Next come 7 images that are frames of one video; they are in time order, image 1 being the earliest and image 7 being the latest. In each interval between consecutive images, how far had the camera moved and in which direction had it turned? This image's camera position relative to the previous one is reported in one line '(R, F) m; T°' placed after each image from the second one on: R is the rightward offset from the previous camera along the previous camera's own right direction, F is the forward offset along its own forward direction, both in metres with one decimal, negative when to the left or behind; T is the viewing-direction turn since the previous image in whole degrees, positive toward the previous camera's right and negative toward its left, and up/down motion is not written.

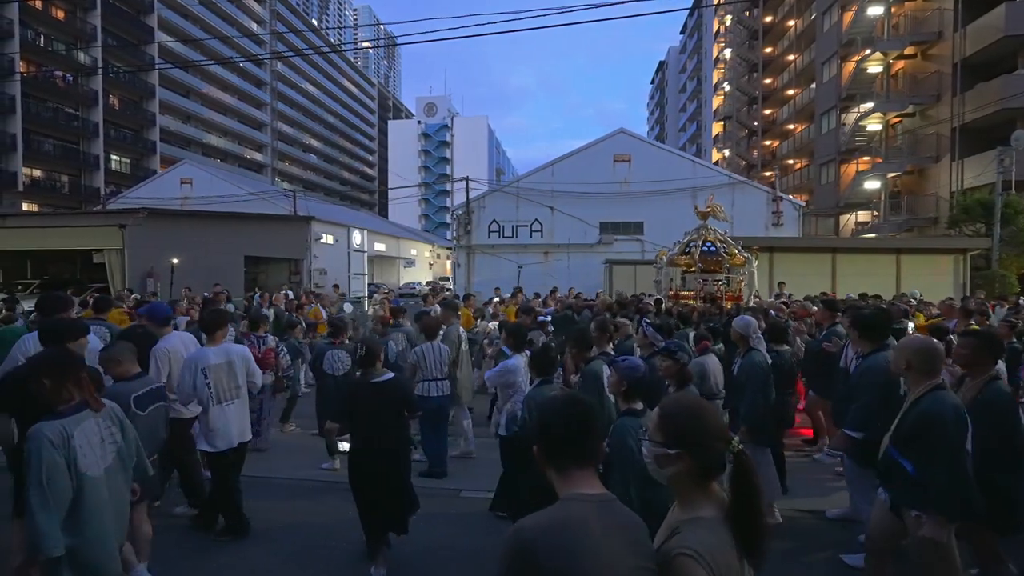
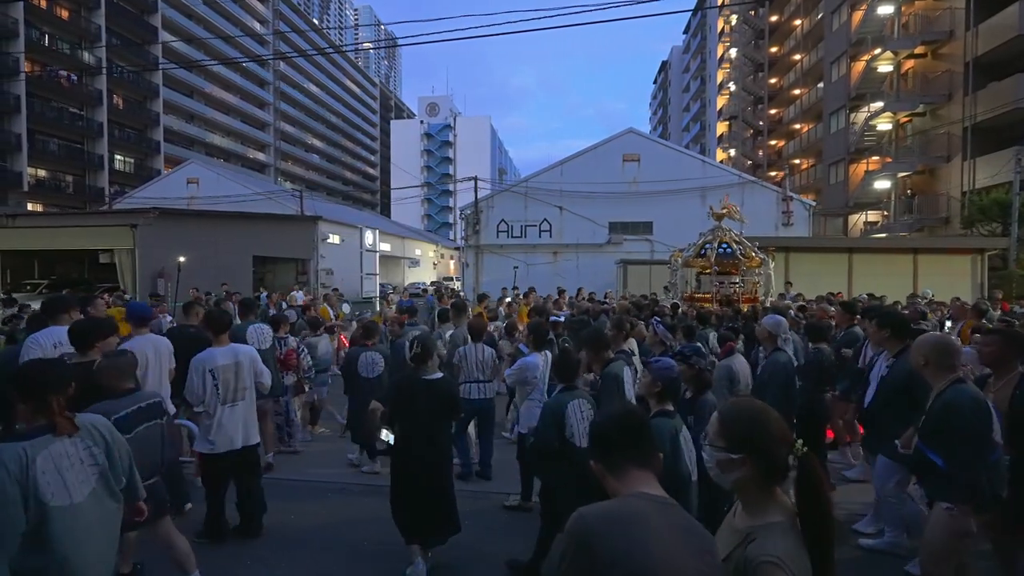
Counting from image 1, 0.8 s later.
(-0.3, +0.1) m; 0°
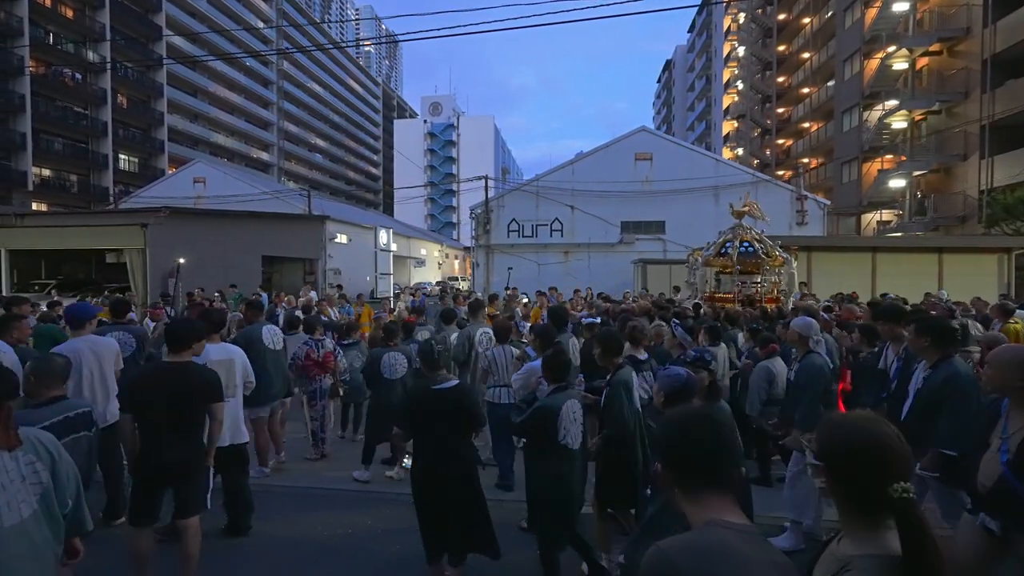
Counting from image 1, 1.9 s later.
(-0.4, +0.2) m; 0°
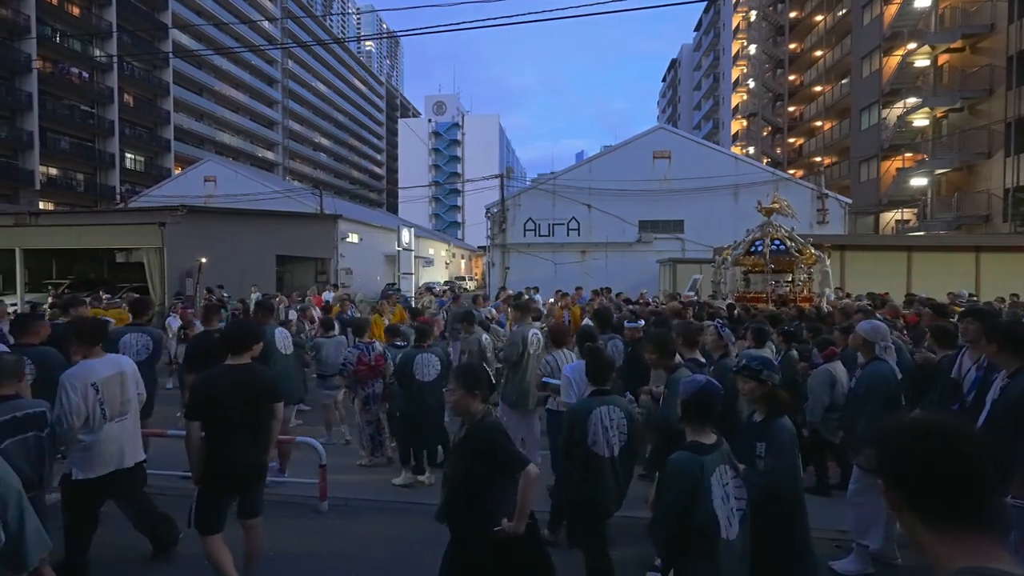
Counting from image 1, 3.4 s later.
(-0.6, +0.3) m; 0°
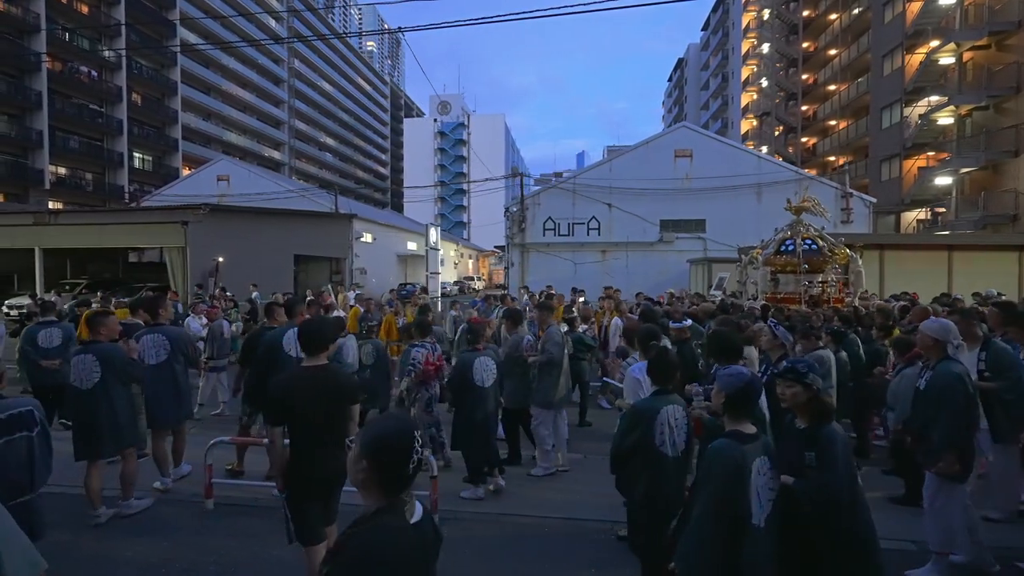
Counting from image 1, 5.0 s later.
(-0.7, +0.2) m; 0°
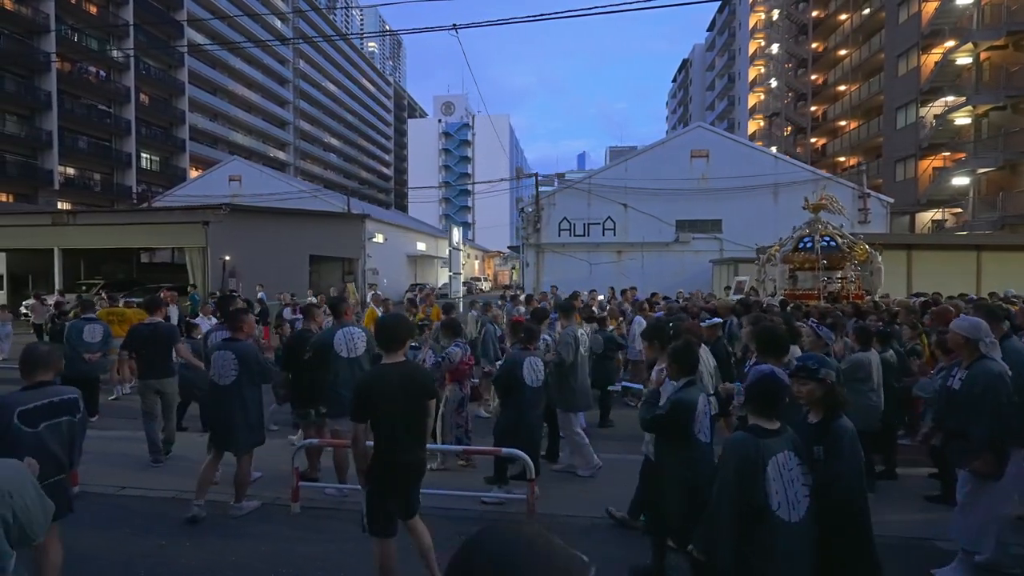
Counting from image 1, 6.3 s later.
(-0.5, +0.1) m; 0°
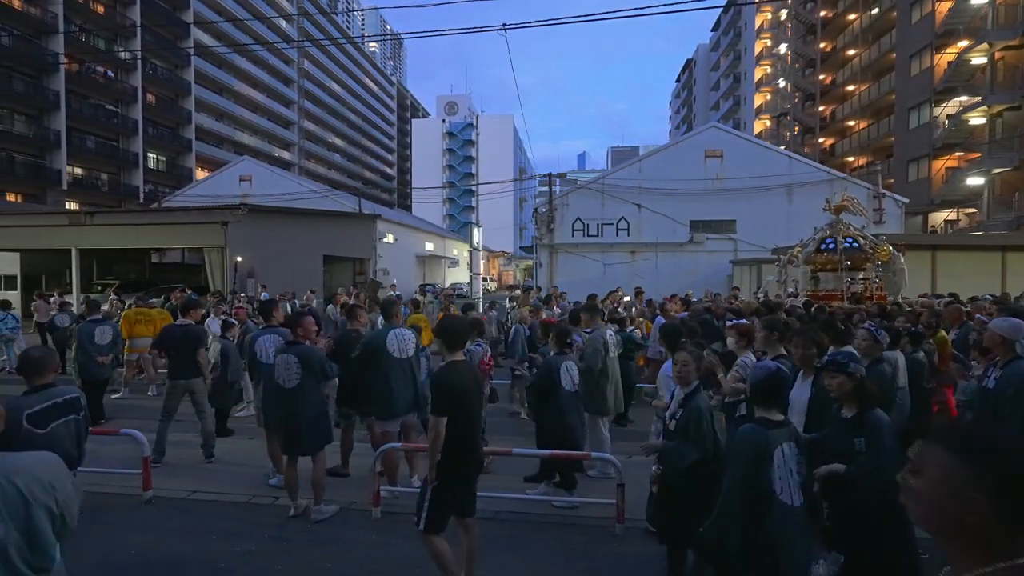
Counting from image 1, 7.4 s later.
(-0.5, 0.0) m; 0°
